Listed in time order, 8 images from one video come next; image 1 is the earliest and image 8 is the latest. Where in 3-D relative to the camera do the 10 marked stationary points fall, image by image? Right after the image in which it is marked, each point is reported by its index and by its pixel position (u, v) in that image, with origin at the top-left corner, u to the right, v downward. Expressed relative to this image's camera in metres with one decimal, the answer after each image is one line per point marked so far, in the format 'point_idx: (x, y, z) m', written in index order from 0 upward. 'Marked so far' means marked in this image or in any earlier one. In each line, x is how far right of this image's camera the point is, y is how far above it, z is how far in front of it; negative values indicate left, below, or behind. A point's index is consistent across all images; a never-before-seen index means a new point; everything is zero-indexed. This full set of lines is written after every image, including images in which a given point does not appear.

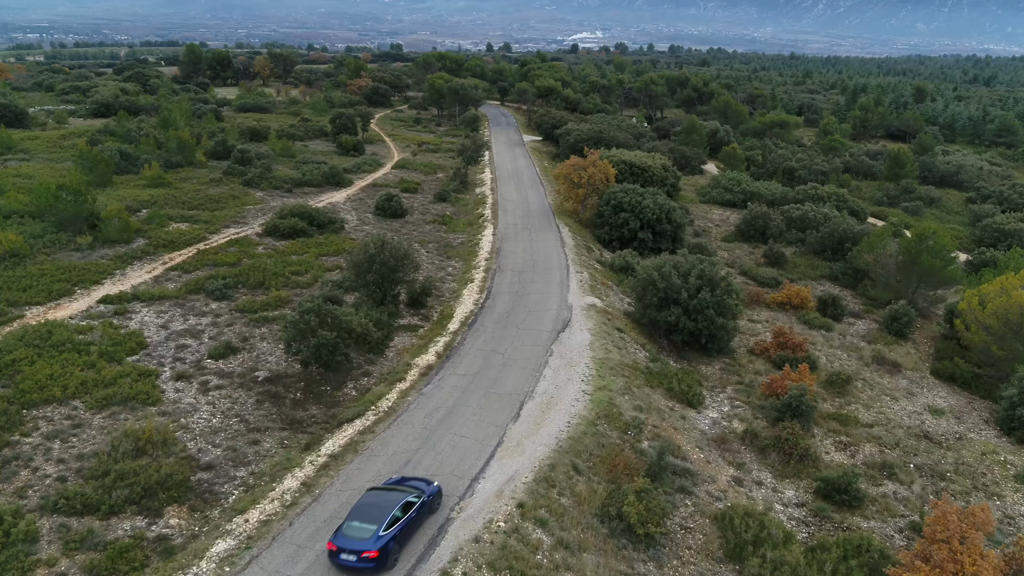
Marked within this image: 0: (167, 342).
0: (-8.7, -1.4, +18.4) m
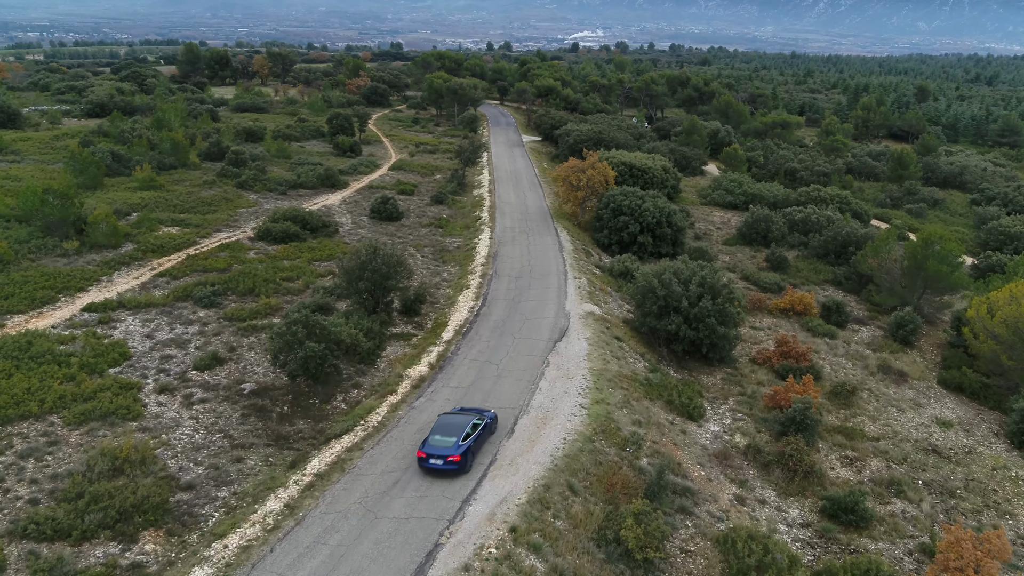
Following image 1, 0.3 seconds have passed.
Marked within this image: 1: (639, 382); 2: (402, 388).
0: (-8.9, -1.6, +17.8) m
1: (+3.1, -2.3, +17.8) m
2: (-2.6, -2.3, +16.8) m
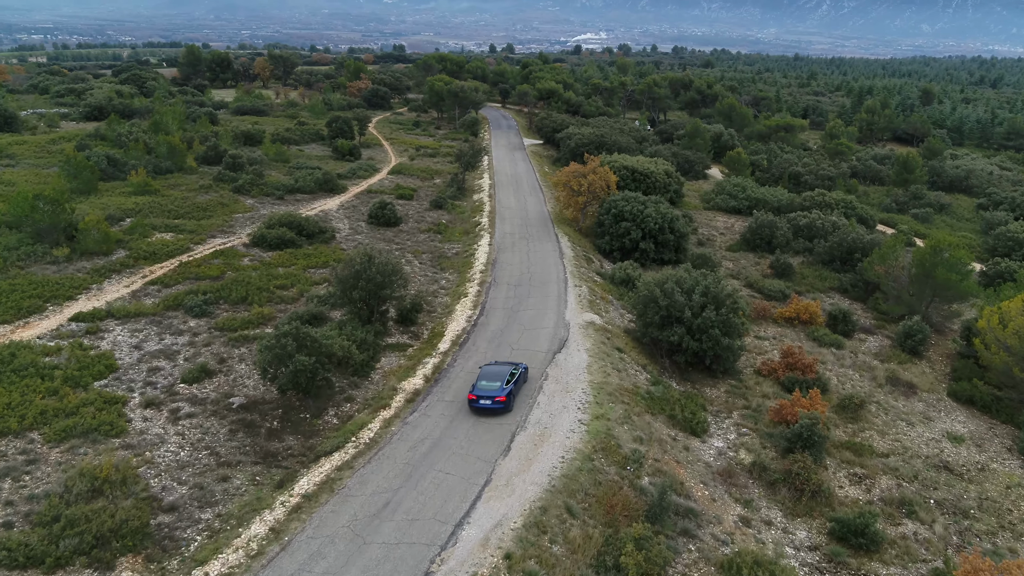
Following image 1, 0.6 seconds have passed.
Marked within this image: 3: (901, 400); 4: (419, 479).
0: (-8.9, -1.8, +17.4) m
1: (+3.1, -2.6, +17.3) m
2: (-2.6, -2.6, +16.3) m
3: (+10.6, -3.1, +19.9) m
4: (-1.7, -3.5, +13.2) m
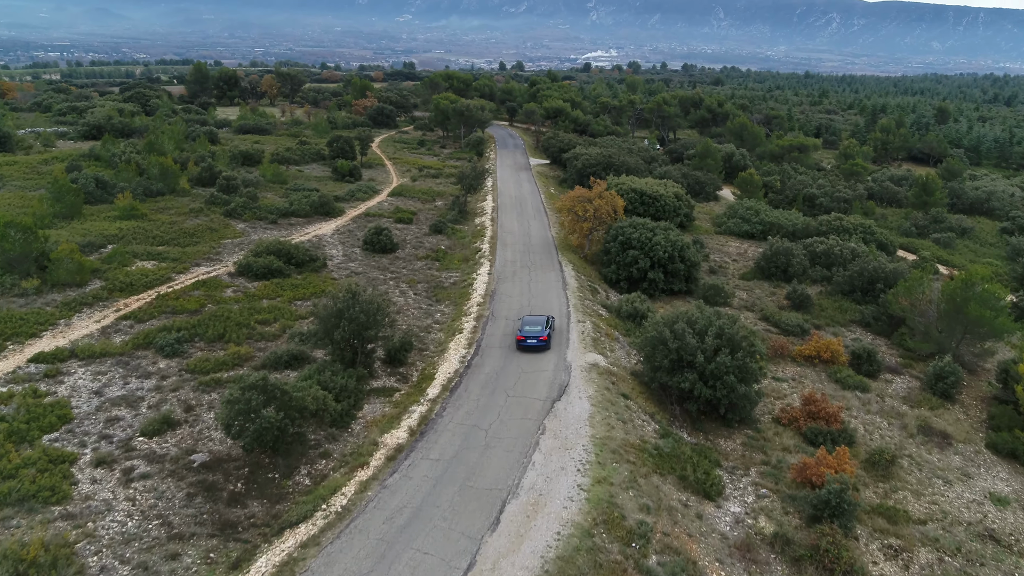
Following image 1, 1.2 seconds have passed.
0: (-9.0, -2.7, +15.8) m
1: (+2.9, -3.5, +15.6) m
2: (-2.8, -3.5, +14.6) m
3: (+10.5, -4.1, +18.1) m
4: (-1.9, -4.3, +11.5) m
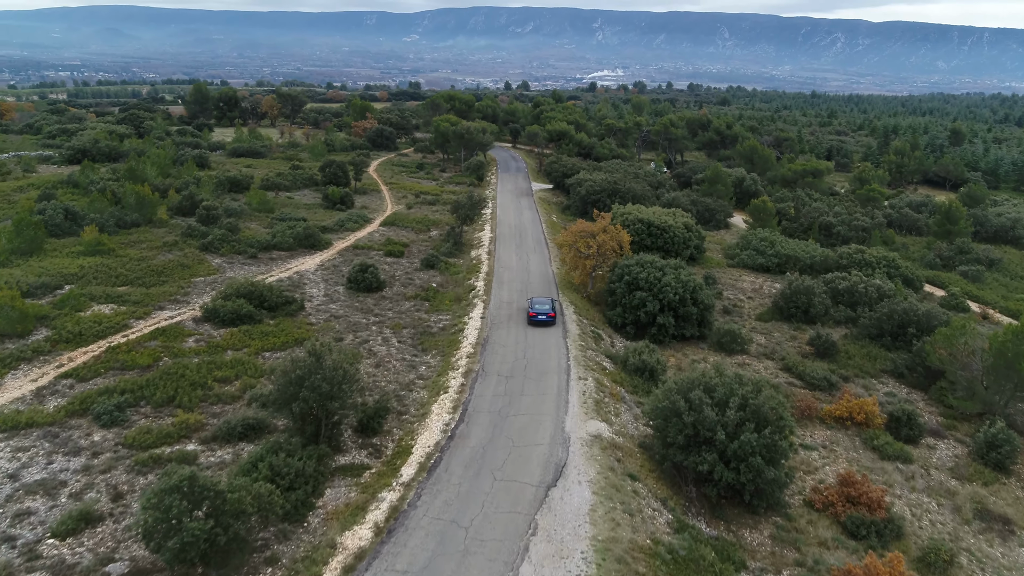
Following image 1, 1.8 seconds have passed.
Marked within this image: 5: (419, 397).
0: (-9.3, -4.0, +13.3) m
1: (+2.7, -4.8, +13.0) m
2: (-3.0, -4.7, +12.1) m
3: (+10.3, -5.4, +15.4) m
4: (-2.2, -5.5, +8.9) m
5: (-2.5, -2.9, +19.4) m
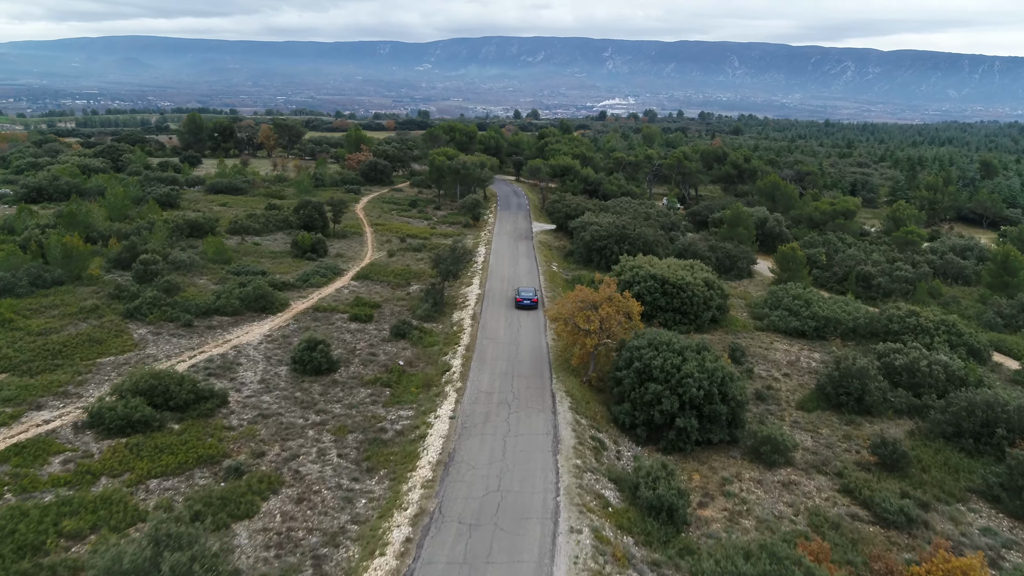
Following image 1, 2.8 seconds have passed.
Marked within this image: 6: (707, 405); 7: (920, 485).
0: (-10.1, -6.0, +7.9) m
1: (+1.9, -6.8, +7.4) m
2: (-3.8, -6.7, +6.6) m
3: (+9.5, -7.6, +9.6) m
4: (-3.0, -7.4, +3.4) m
5: (-3.2, -5.2, +14.0) m
6: (+5.3, -3.2, +19.7) m
7: (+10.7, -5.2, +19.0) m
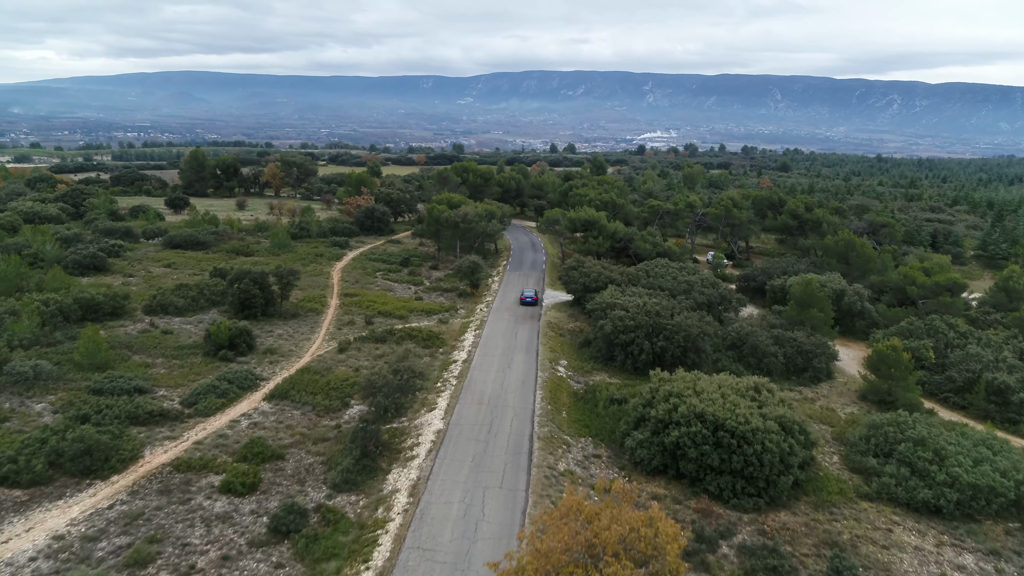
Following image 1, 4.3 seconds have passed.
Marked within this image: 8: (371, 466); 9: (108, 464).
0: (-12.2, -8.9, -2.4) m
1: (-0.3, -9.8, -3.6) m
2: (-6.0, -9.6, -4.1) m
3: (+7.5, -10.8, -1.8) m
4: (-5.4, -10.2, -7.3) m
5: (-4.9, -8.4, +3.4) m
6: (+3.8, -6.8, +8.8) m
7: (+9.2, -8.8, +7.7) m
8: (-3.8, -4.8, +19.9) m
9: (-10.4, -4.5, +18.6) m
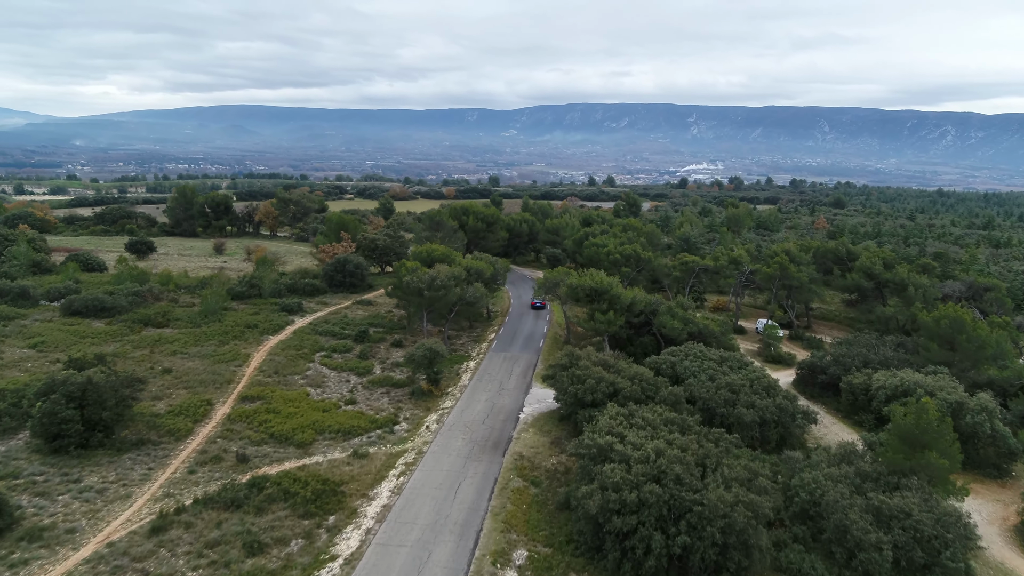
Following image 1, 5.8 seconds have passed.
0: (-16.0, -11.0, -13.7) m
1: (-4.2, -12.0, -15.6) m
2: (-10.0, -11.7, -15.8) m
3: (+3.6, -13.1, -14.3) m
4: (-9.5, -12.1, -19.1) m
5: (-8.5, -10.8, -8.4) m
6: (+0.6, -9.5, -3.5) m
7: (+5.9, -11.5, -4.9) m
8: (-6.3, -7.9, +8.2) m
9: (-13.0, -7.5, +7.2) m
